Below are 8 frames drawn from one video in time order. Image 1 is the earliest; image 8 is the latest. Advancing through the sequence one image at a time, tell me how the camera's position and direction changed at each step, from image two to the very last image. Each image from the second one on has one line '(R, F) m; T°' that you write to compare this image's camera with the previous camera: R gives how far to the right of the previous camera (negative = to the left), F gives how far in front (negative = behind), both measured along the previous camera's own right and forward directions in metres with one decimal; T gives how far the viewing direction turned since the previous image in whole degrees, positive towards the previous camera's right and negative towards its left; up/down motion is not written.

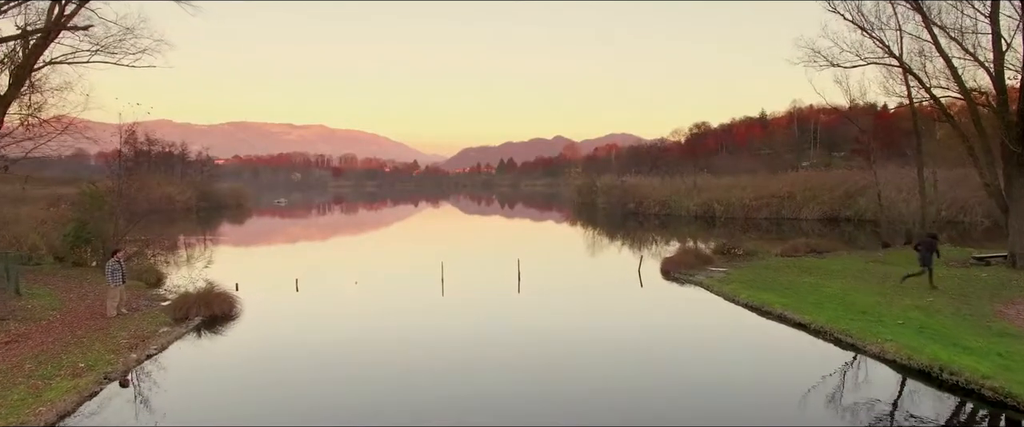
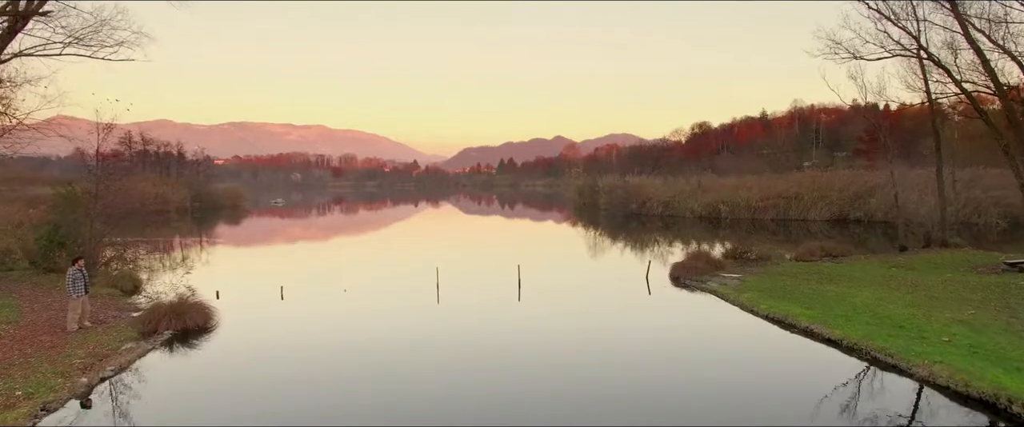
(0.0, +0.8) m; 0°
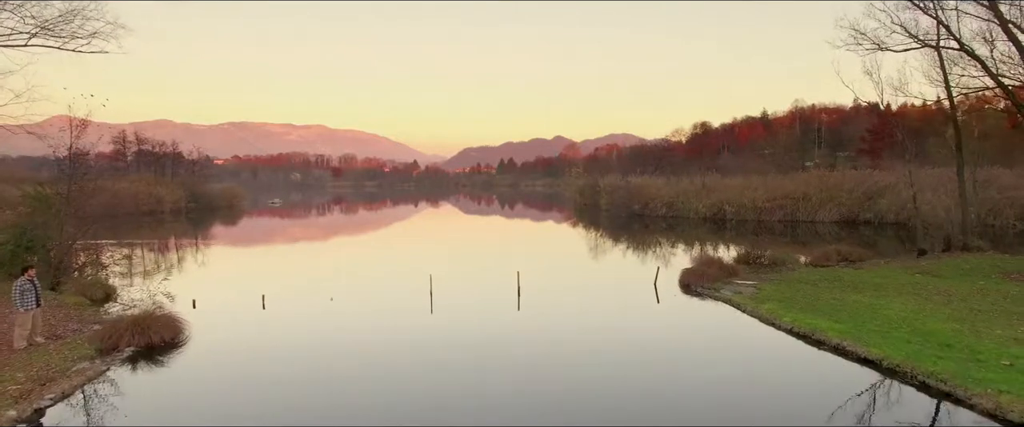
(0.0, +0.8) m; 0°
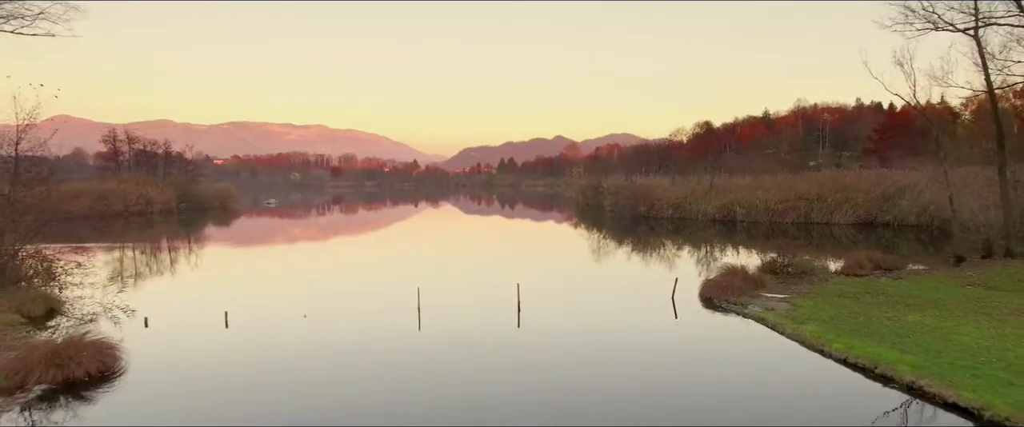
(0.0, +1.4) m; 0°
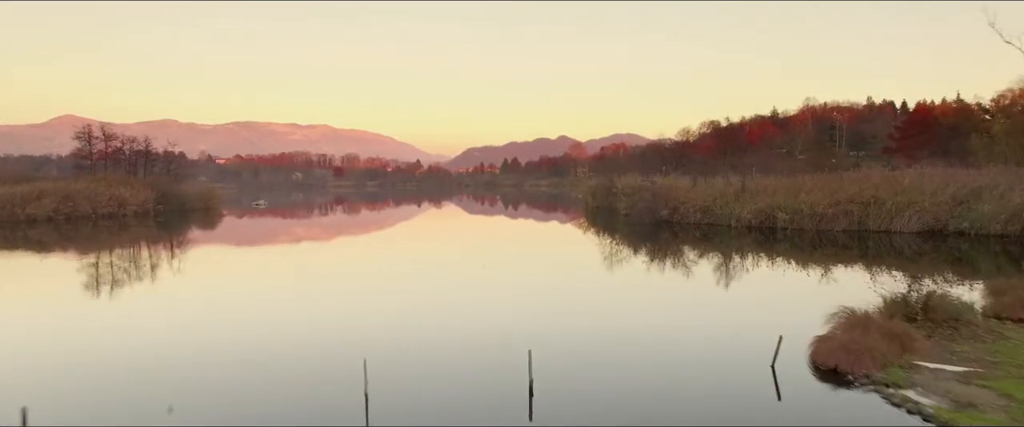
(0.0, +4.1) m; 0°
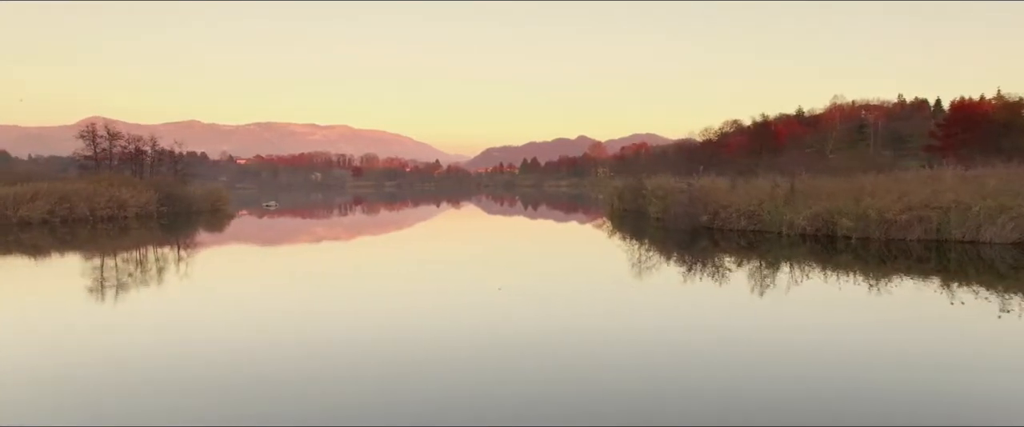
(-0.1, +3.0) m; -2°
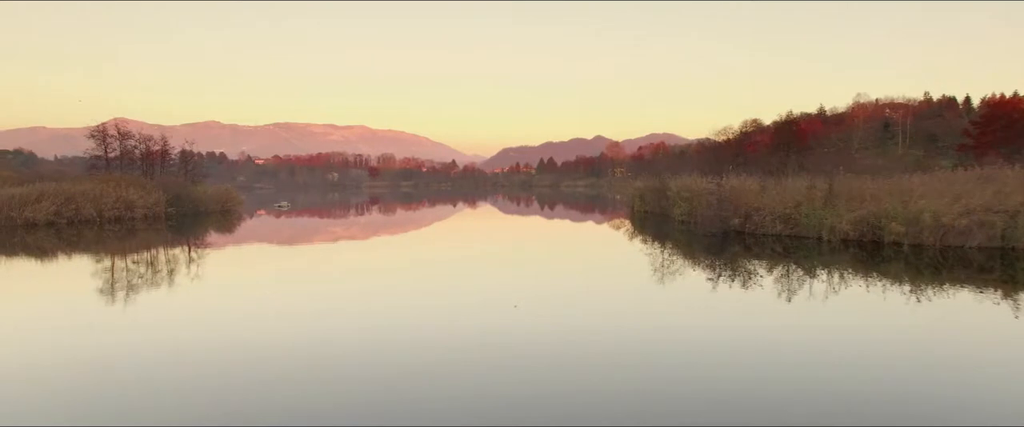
(0.0, +1.6) m; -2°
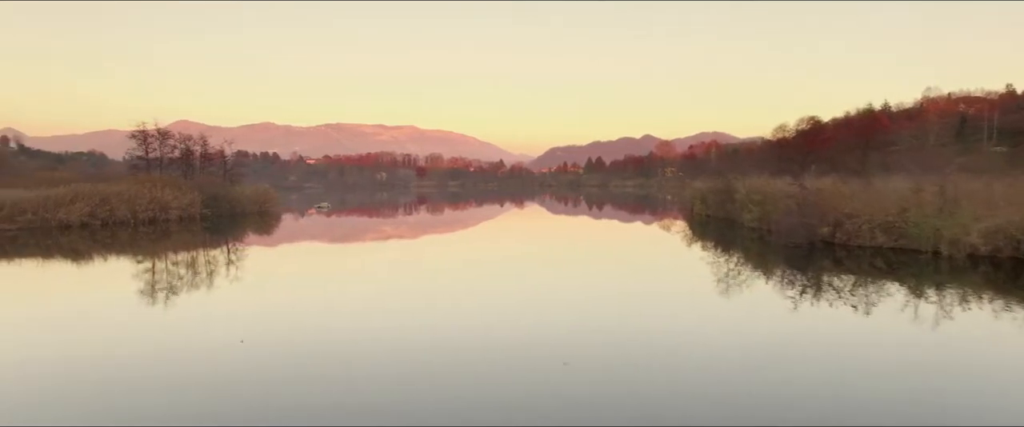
(0.0, +3.1) m; -4°
